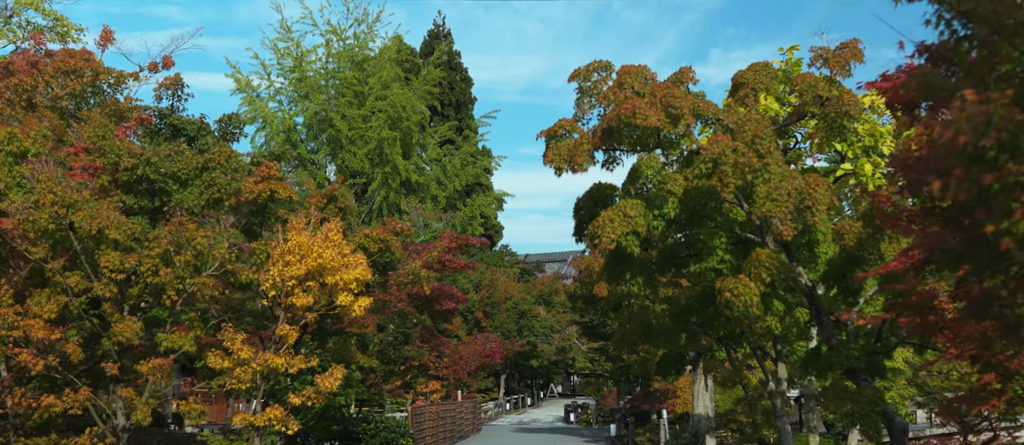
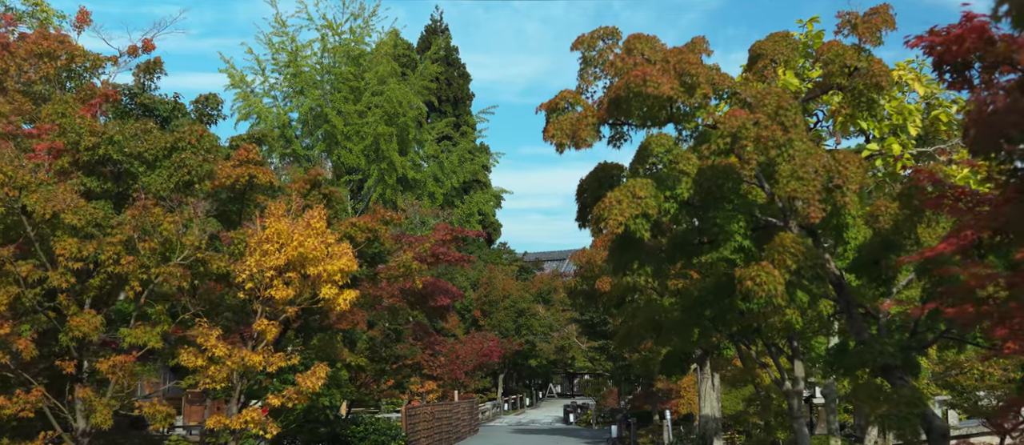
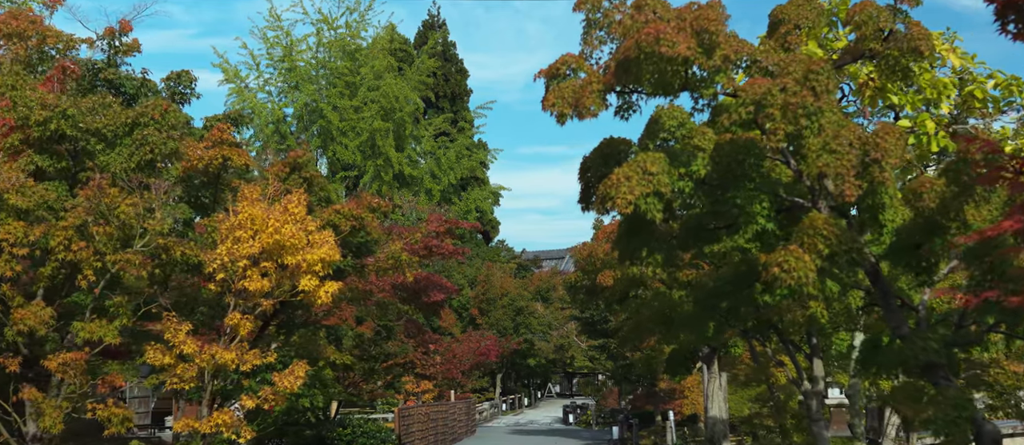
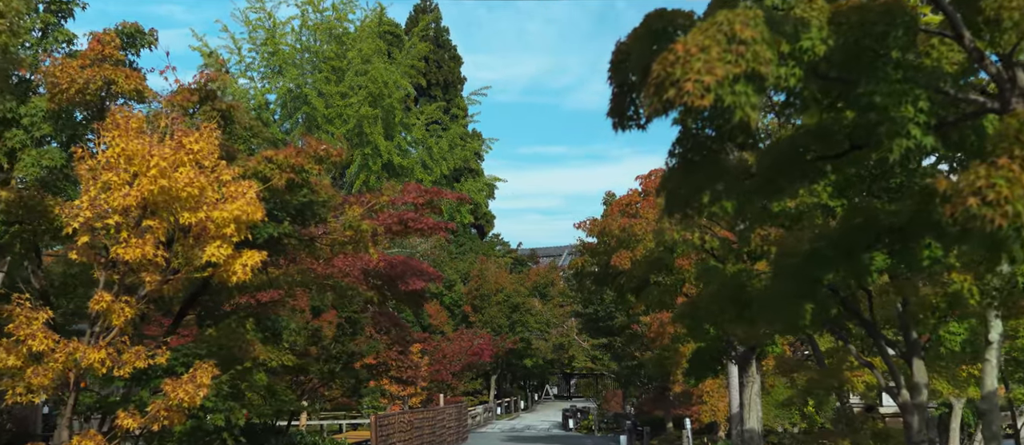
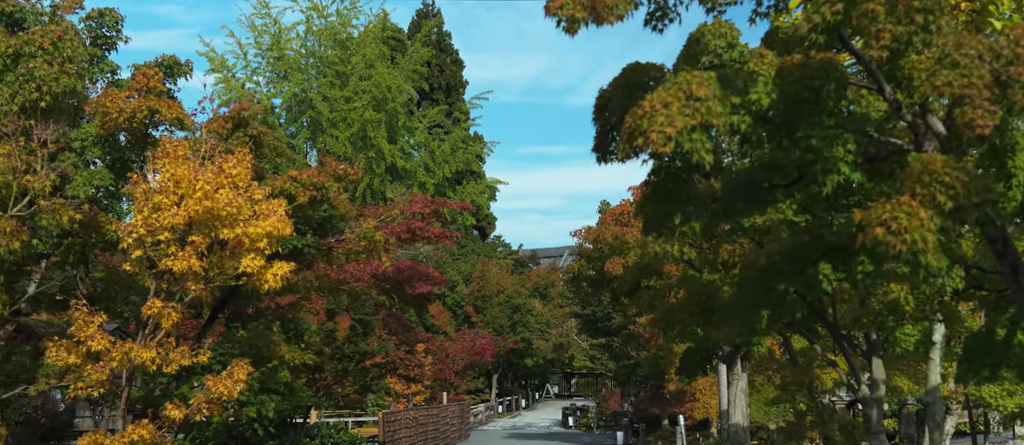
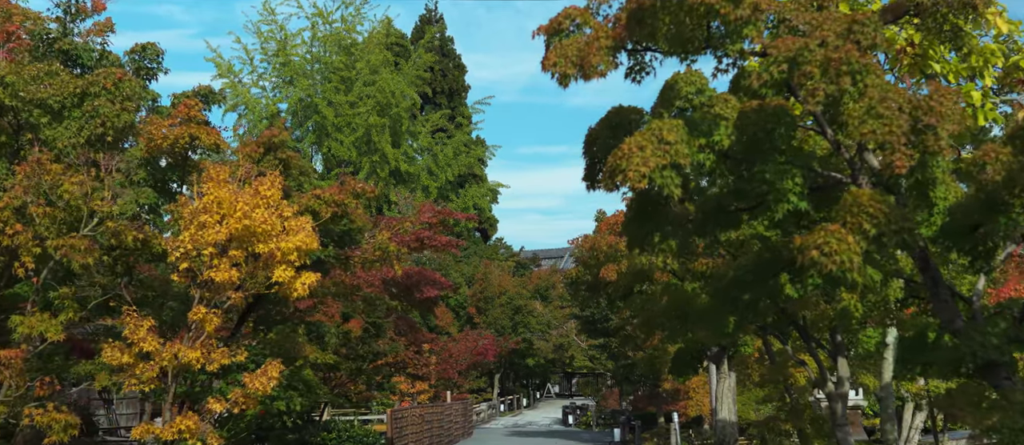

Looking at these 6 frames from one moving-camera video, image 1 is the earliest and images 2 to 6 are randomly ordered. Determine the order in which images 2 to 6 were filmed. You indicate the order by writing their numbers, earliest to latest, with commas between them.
2, 3, 6, 5, 4
